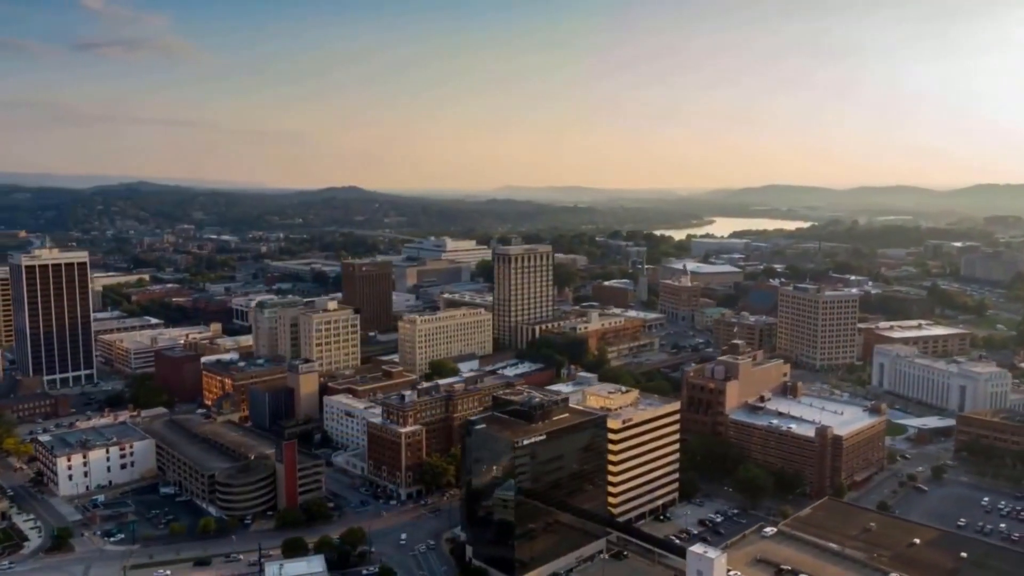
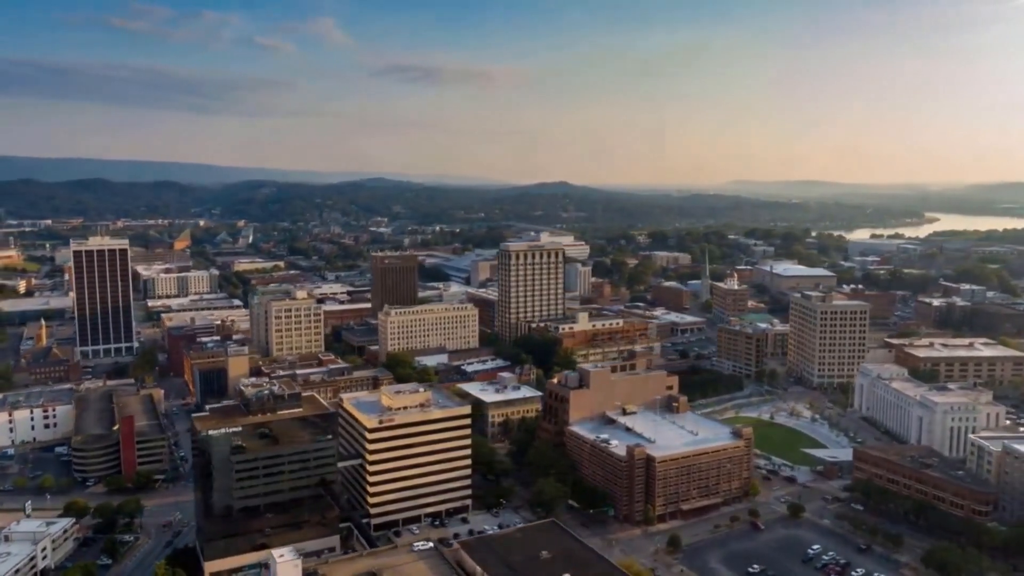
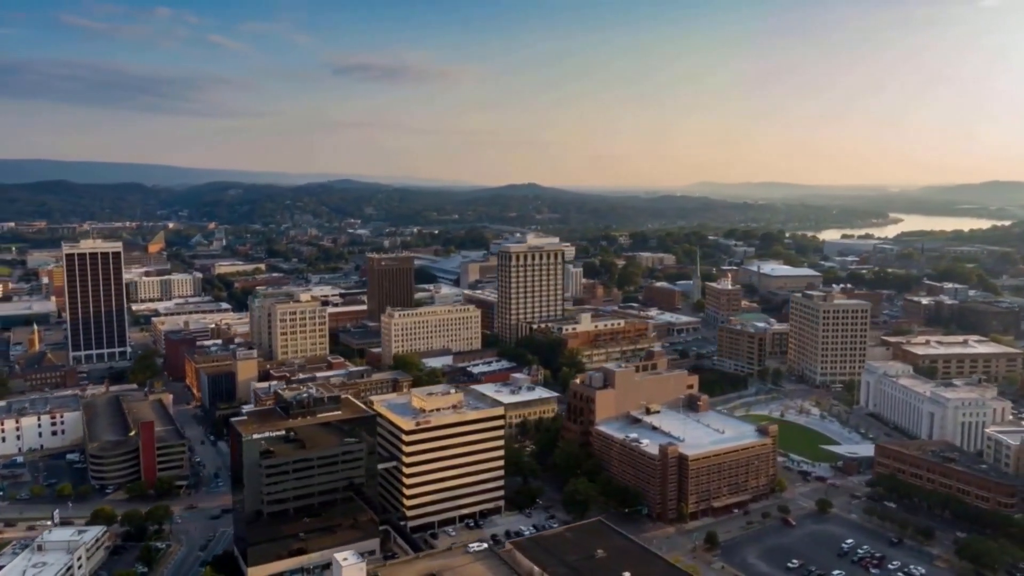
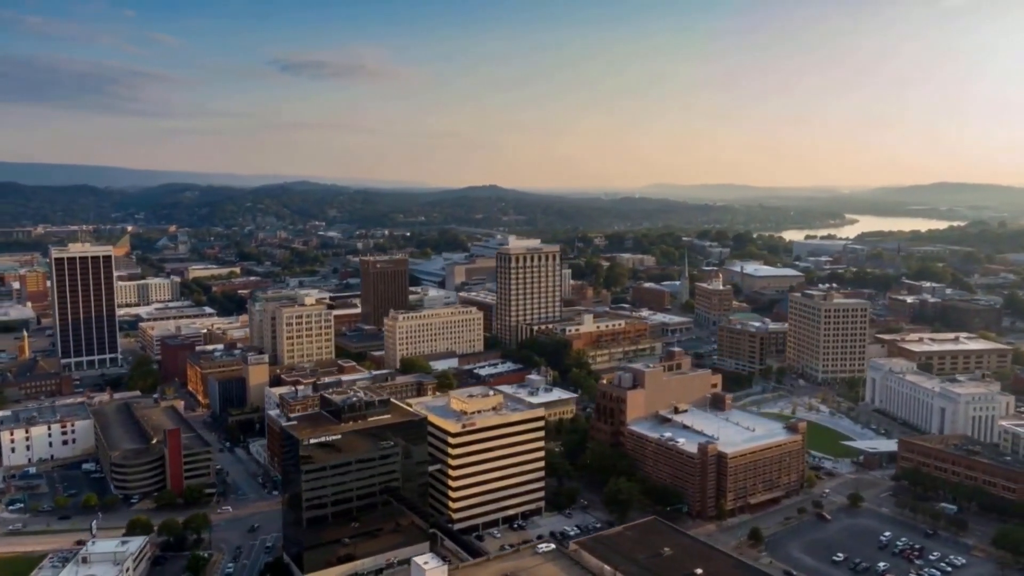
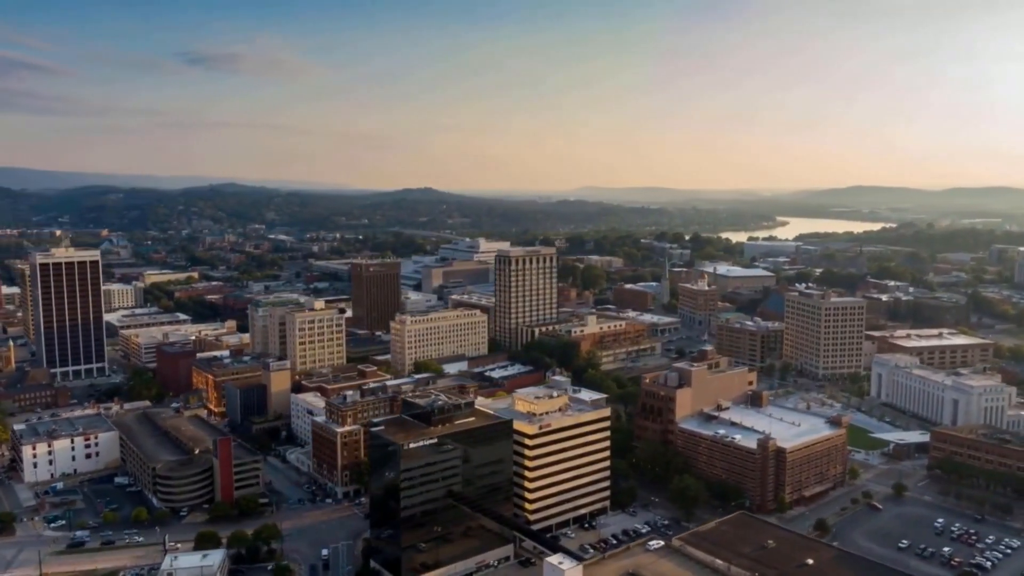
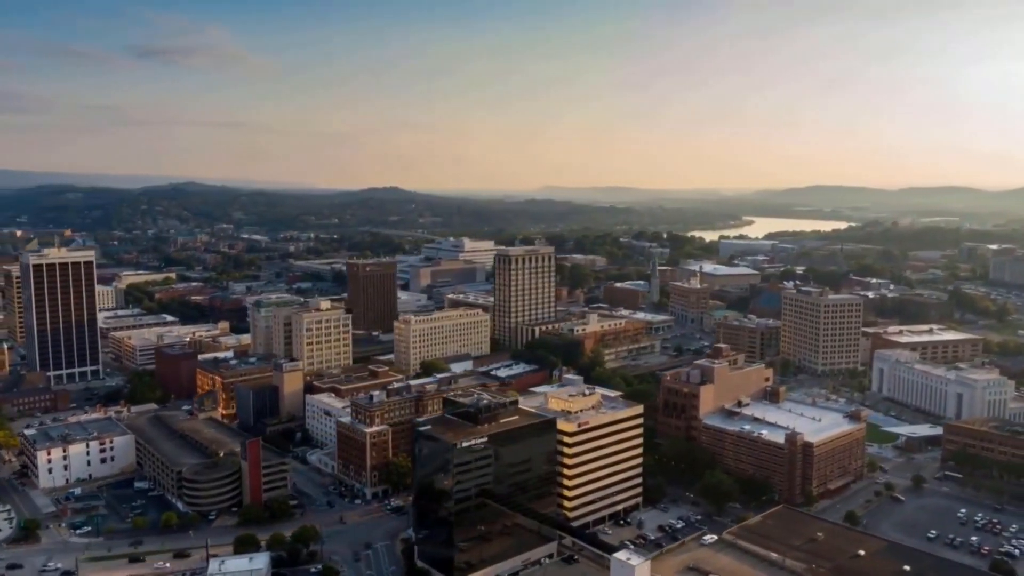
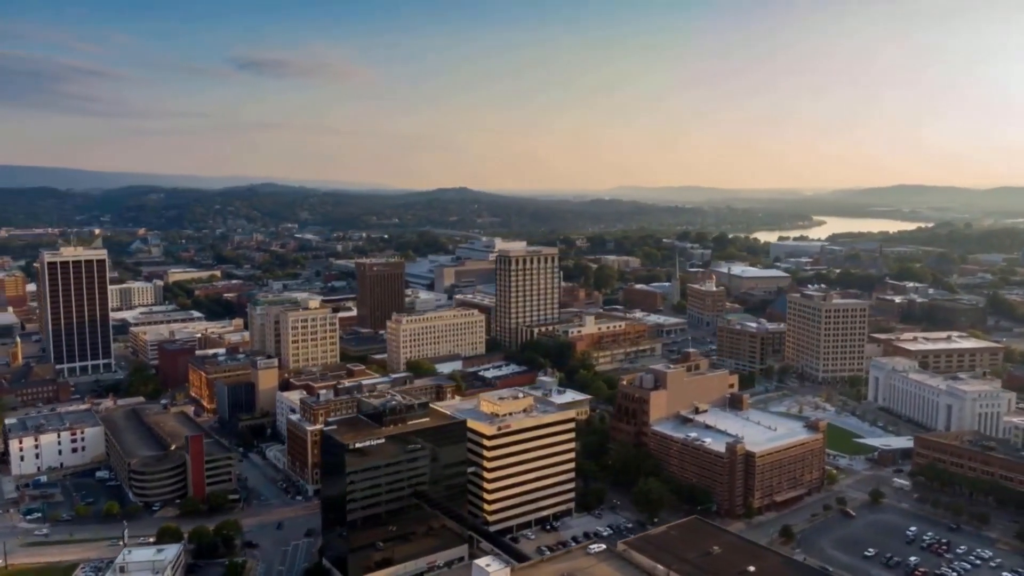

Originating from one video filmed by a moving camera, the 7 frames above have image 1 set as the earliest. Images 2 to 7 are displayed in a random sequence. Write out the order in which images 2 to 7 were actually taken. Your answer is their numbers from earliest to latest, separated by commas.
6, 5, 7, 4, 3, 2
